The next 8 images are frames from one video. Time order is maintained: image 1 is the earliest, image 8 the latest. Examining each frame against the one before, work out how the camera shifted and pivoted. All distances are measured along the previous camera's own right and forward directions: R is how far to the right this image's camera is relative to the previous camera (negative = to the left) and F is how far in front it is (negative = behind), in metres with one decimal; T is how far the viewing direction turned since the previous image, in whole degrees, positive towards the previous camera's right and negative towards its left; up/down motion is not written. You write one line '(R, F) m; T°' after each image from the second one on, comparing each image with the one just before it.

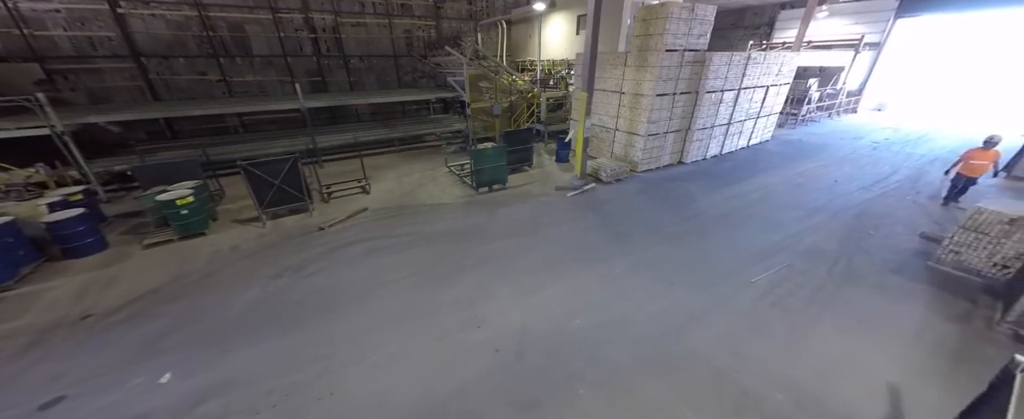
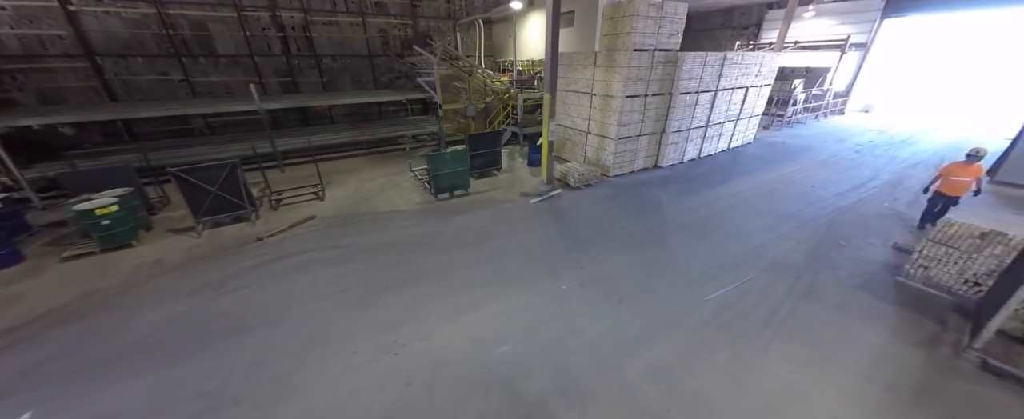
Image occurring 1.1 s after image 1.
(+0.8, +0.4) m; 0°
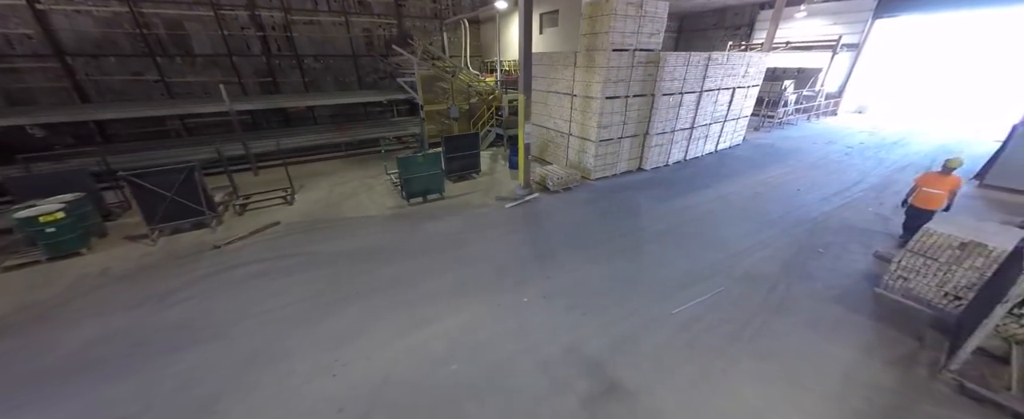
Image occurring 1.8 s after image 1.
(+0.5, +0.2) m; 0°
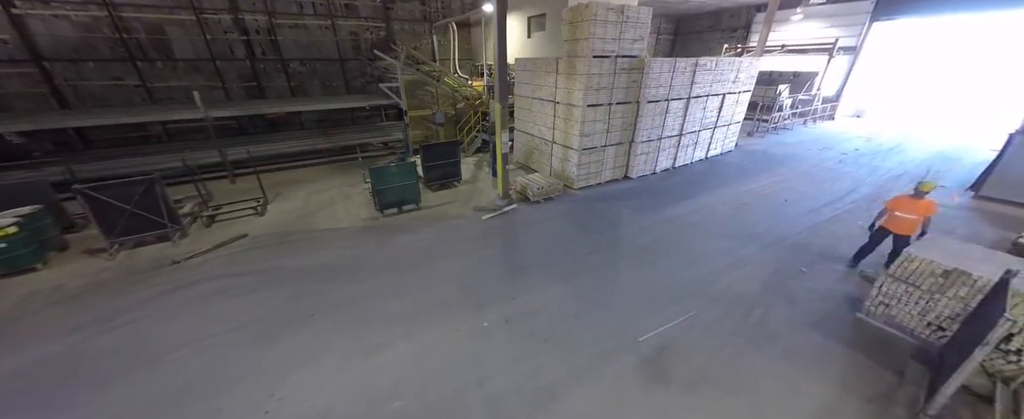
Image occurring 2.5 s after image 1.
(+0.5, +0.2) m; 0°
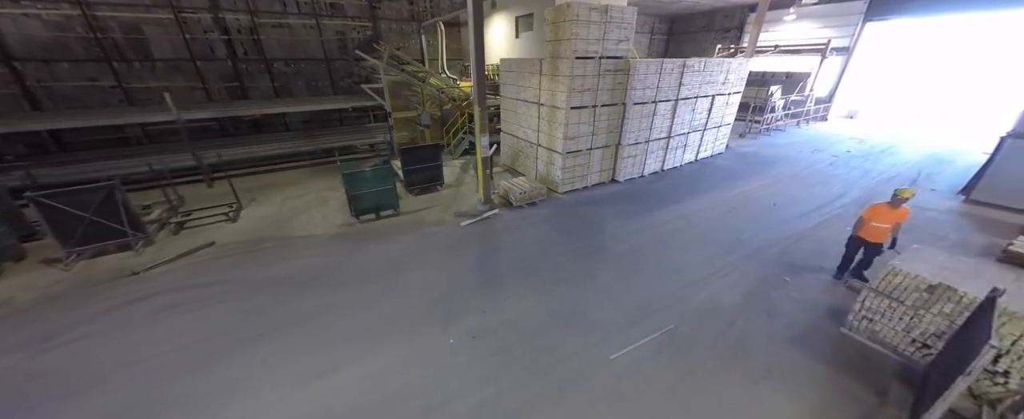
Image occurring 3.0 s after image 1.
(+0.4, +0.2) m; 0°
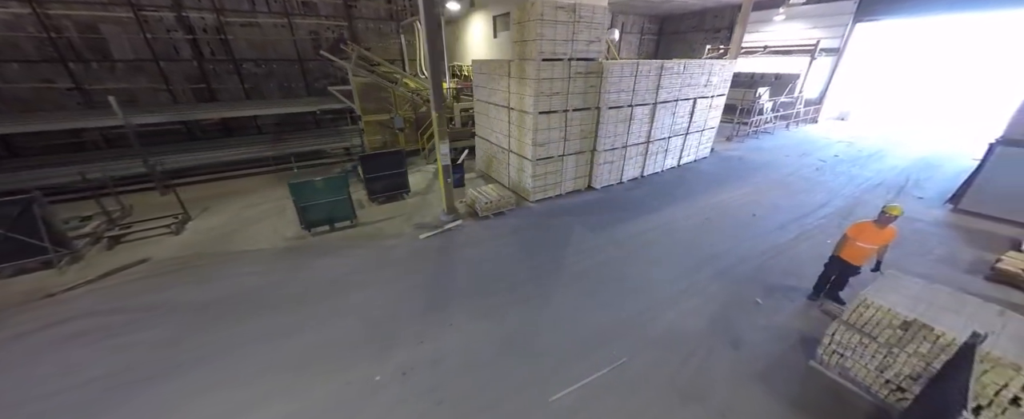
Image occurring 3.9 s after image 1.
(+0.7, +0.4) m; 0°
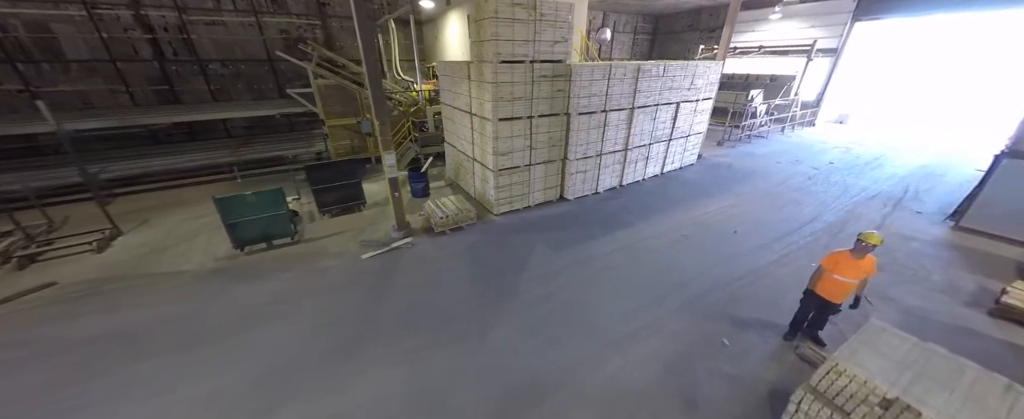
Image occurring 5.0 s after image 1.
(+0.8, +0.6) m; 0°
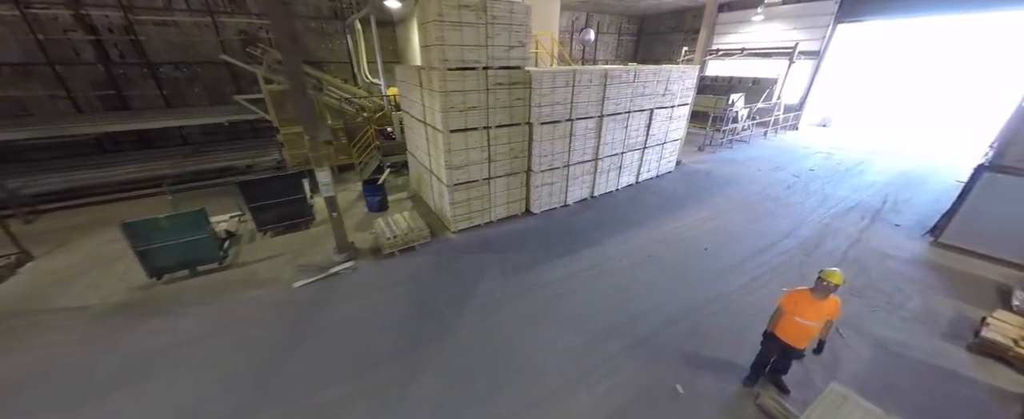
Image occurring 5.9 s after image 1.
(+0.7, +0.5) m; +1°
